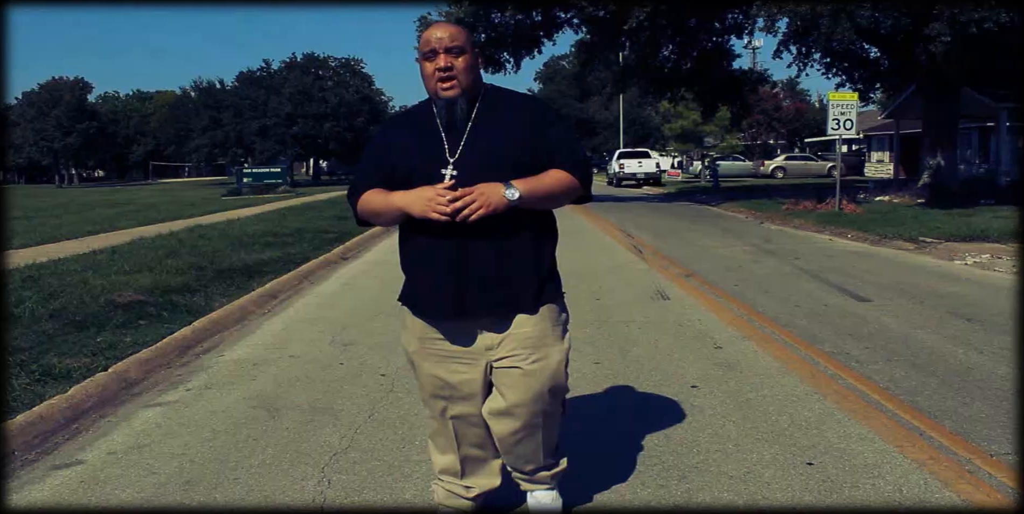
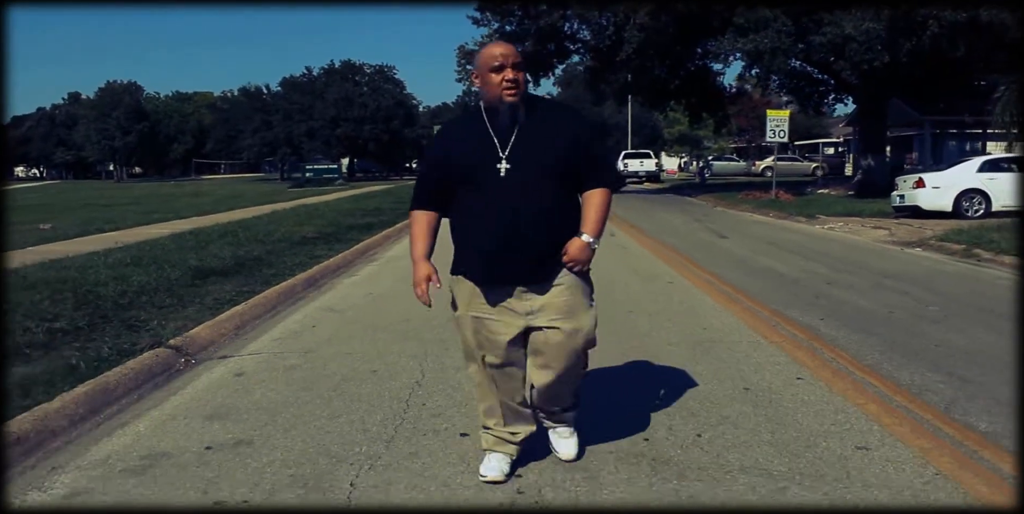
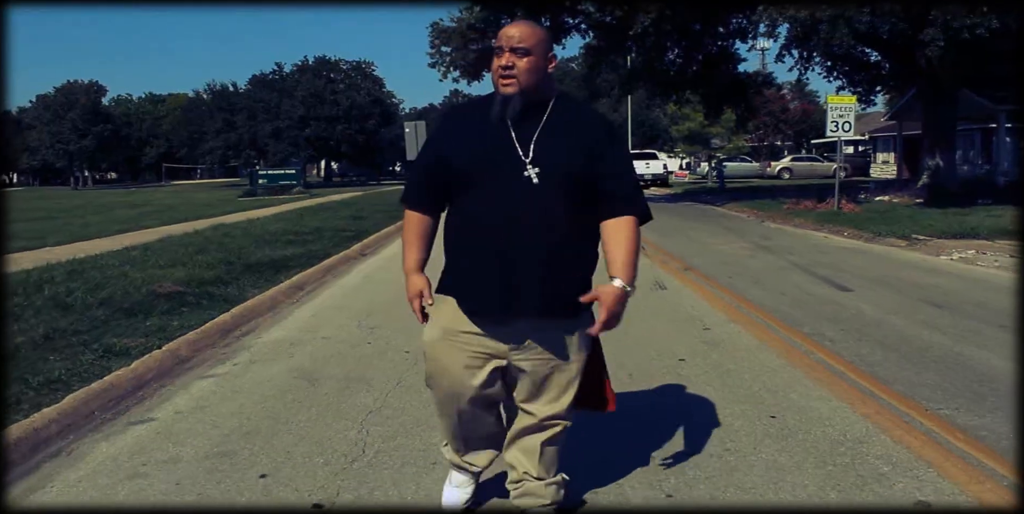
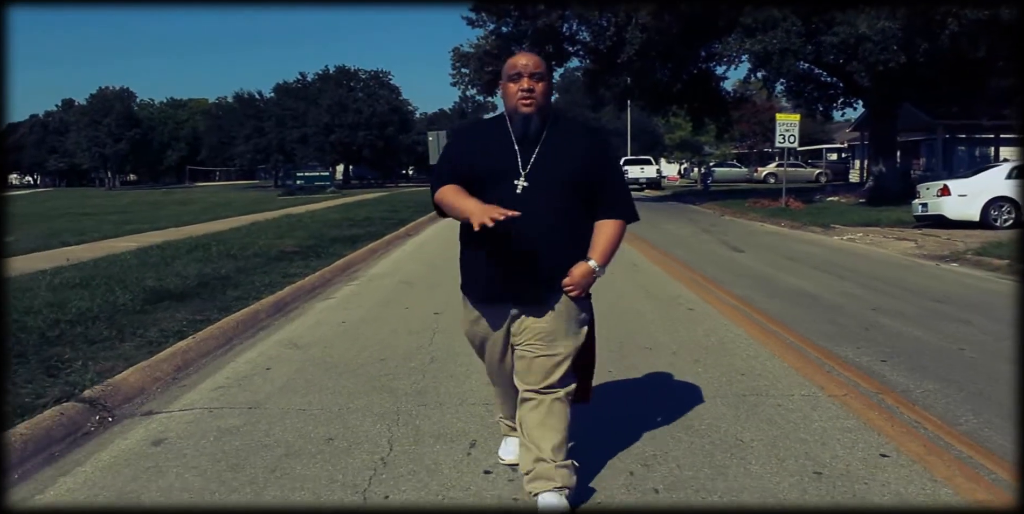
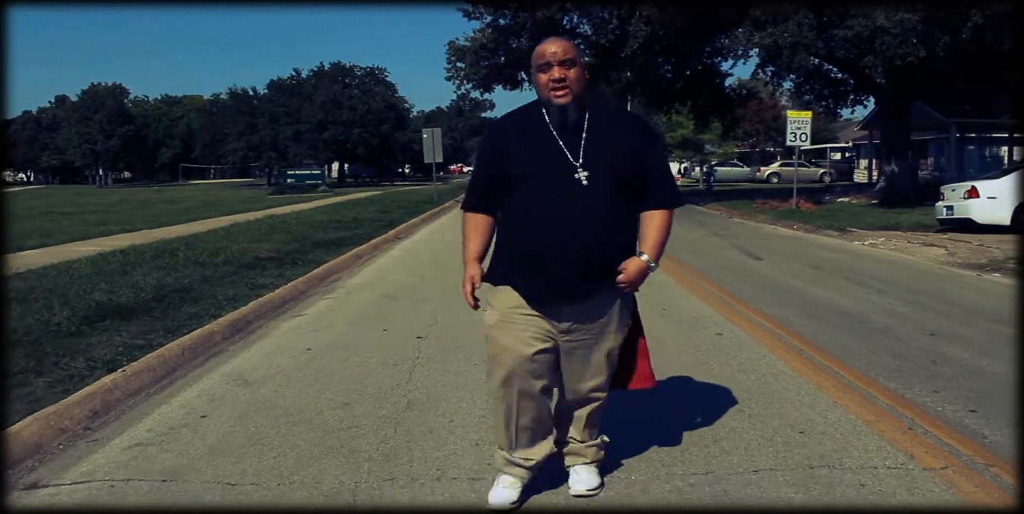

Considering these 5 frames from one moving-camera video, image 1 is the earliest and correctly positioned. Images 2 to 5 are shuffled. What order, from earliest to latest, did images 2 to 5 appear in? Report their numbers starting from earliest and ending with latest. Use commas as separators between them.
3, 5, 4, 2
